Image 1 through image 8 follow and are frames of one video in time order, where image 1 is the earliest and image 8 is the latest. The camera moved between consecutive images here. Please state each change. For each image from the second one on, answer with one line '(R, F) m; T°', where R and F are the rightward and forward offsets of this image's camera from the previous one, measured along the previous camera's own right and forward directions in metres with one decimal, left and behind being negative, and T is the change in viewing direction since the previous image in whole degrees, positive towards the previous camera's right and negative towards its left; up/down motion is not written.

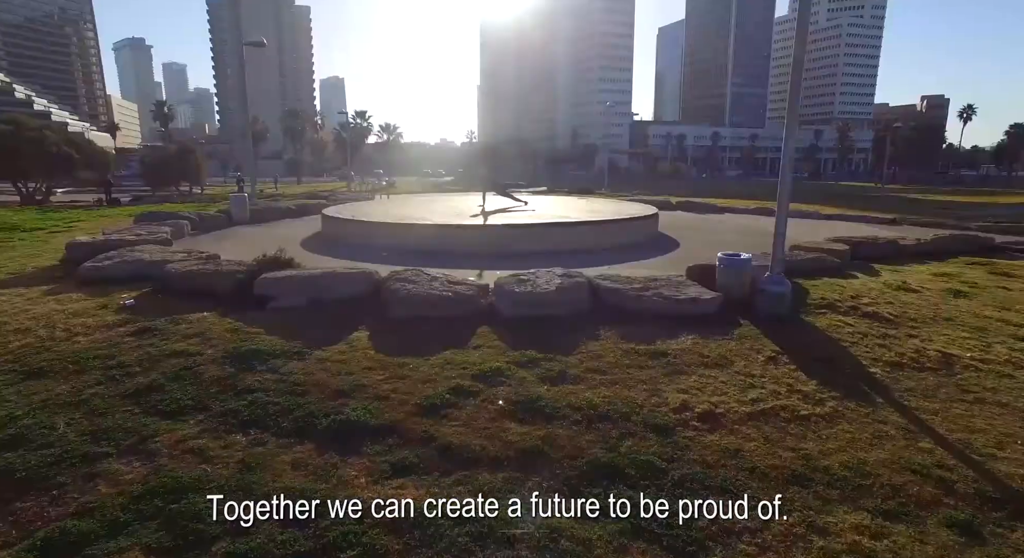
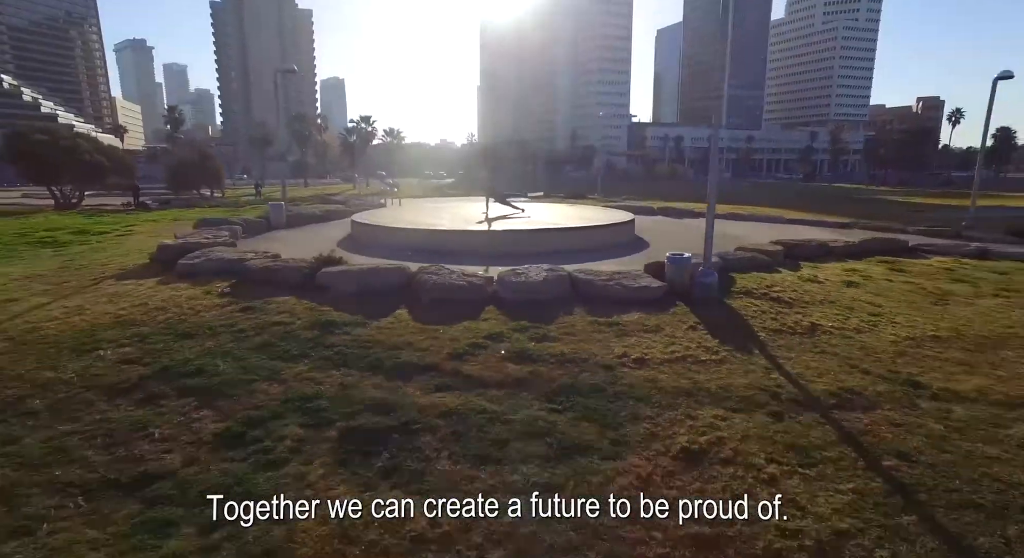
(0.0, -2.3) m; 0°
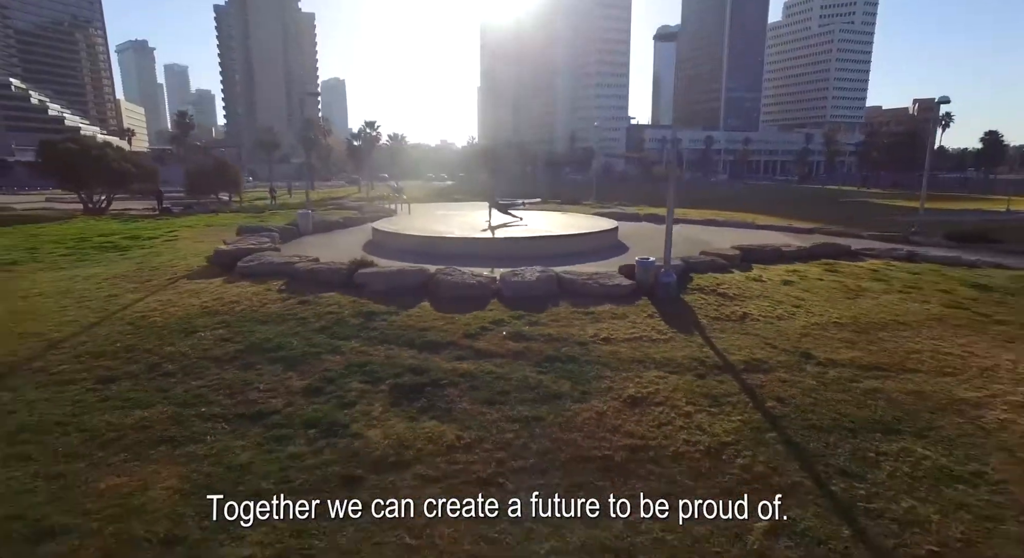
(0.0, -2.2) m; 0°
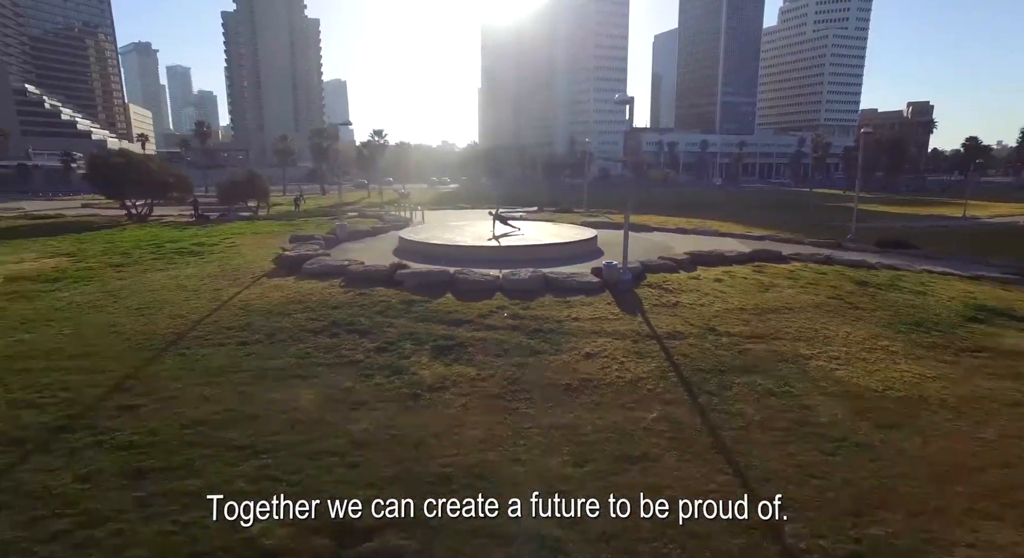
(0.0, -3.8) m; 0°
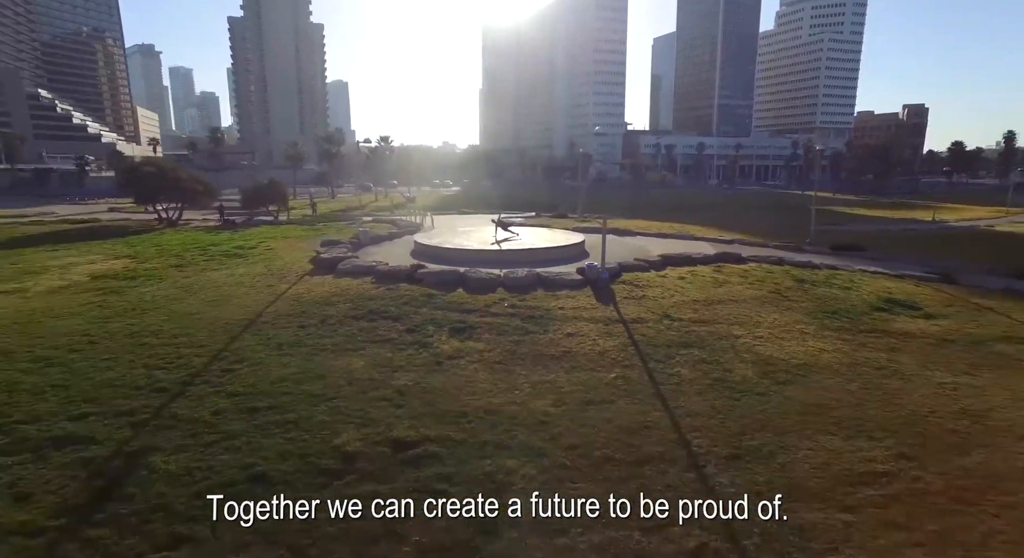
(+0.1, -3.2) m; 0°
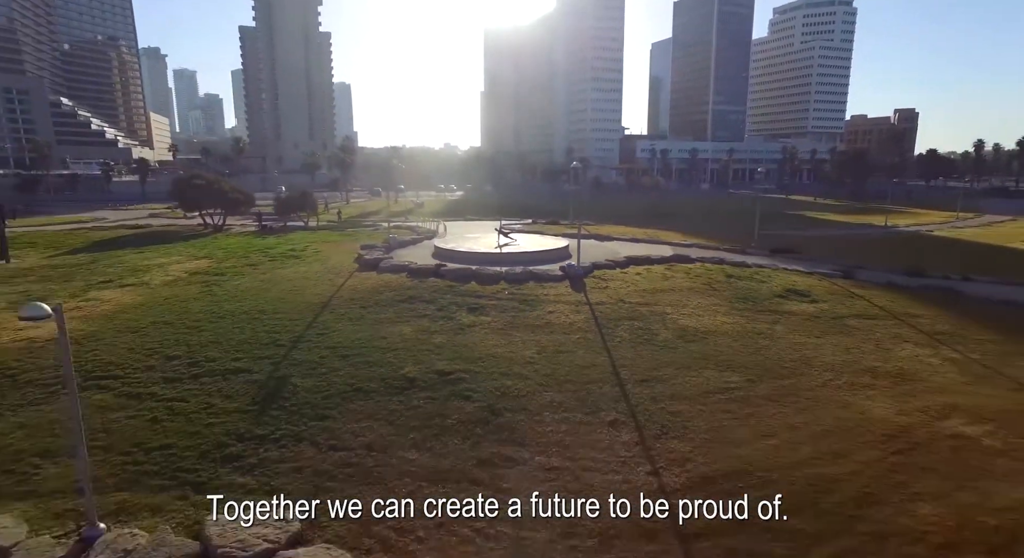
(+0.1, -6.0) m; 0°
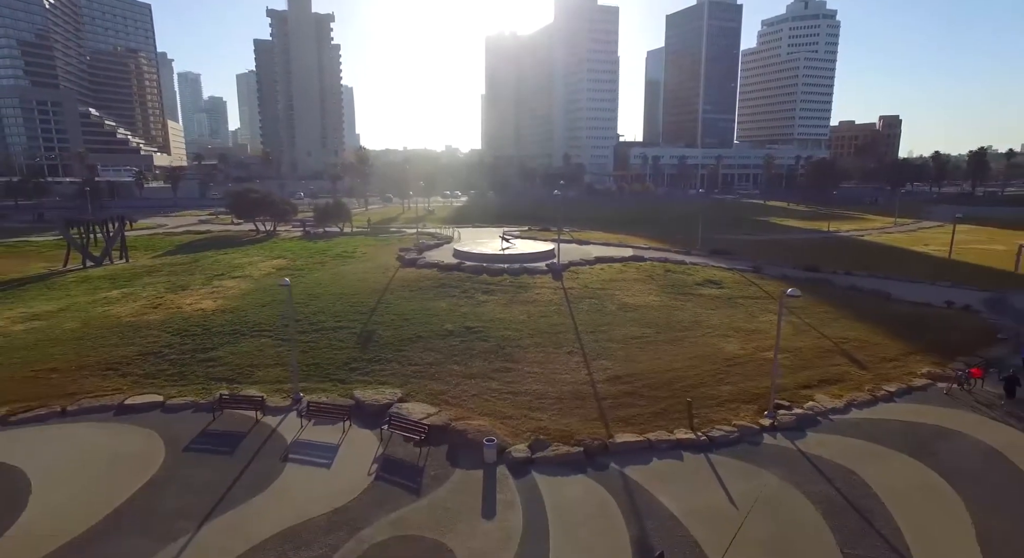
(0.0, -9.6) m; 0°
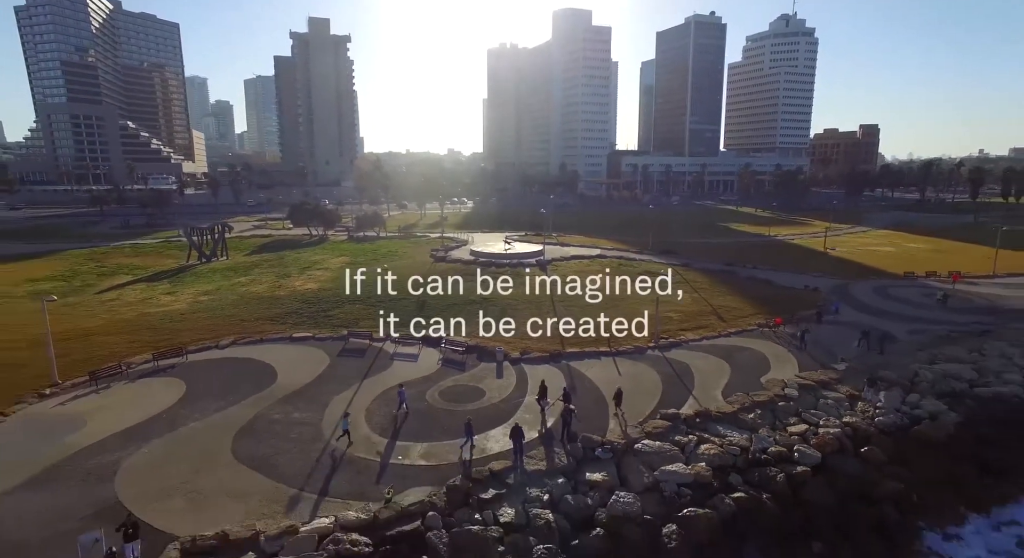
(+0.1, -14.3) m; 0°
